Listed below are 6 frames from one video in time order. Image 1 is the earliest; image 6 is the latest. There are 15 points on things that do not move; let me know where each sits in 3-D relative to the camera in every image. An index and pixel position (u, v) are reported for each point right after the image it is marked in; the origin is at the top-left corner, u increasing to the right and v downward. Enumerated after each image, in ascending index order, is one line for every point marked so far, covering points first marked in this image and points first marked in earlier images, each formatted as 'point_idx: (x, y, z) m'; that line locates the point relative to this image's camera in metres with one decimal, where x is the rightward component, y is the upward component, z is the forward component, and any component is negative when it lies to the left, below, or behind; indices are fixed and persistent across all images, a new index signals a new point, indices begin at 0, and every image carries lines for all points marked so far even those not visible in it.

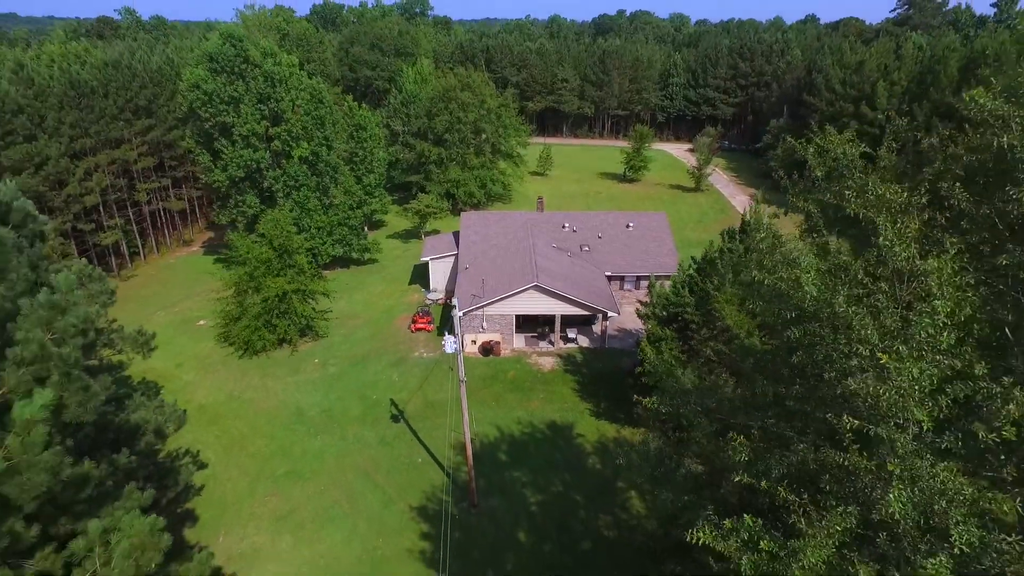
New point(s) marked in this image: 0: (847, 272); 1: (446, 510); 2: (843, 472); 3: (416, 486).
0: (+2.8, +0.1, +6.1) m
1: (-1.6, -5.4, +16.9) m
2: (+2.4, -1.5, +5.4) m
3: (-2.5, -5.1, +17.9) m
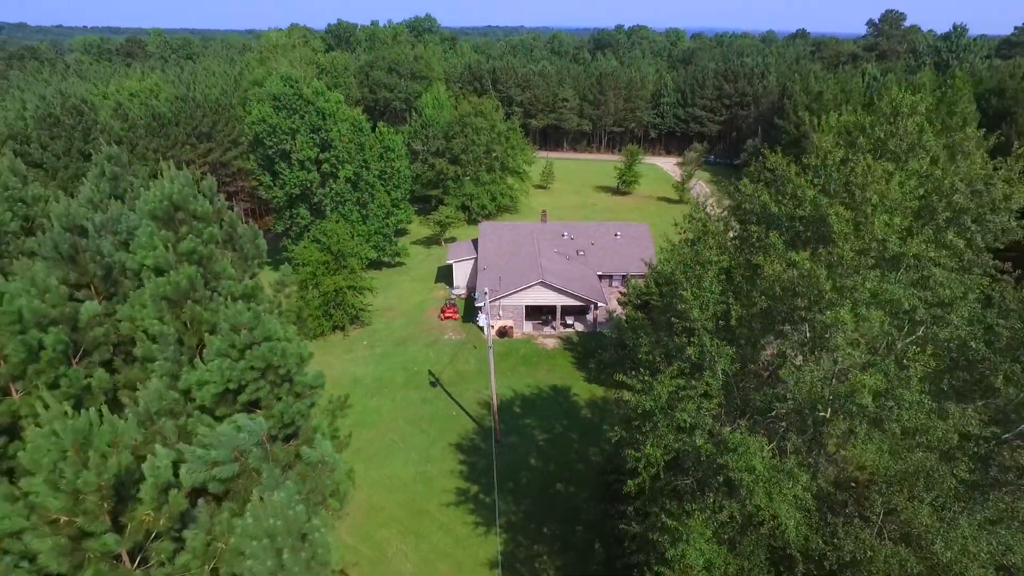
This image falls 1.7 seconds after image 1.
0: (+3.2, +0.4, +12.4) m
1: (-1.2, -5.2, +23.2) m
2: (+2.9, -1.2, +11.7) m
3: (-2.1, -4.9, +24.2) m
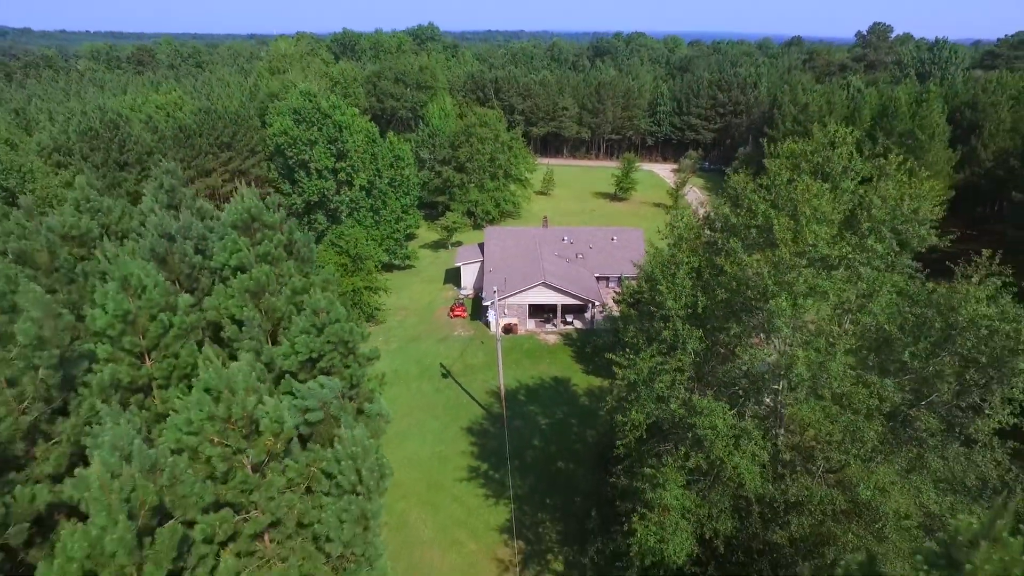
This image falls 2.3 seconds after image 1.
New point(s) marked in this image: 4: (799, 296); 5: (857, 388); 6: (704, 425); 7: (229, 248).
0: (+3.4, +0.5, +15.0) m
1: (-1.0, -5.2, +25.7) m
2: (+3.1, -1.1, +14.3) m
3: (-1.9, -4.9, +26.7) m
4: (+5.0, -0.1, +12.1) m
5: (+6.1, -1.7, +12.1) m
6: (+3.4, -2.4, +12.4) m
7: (-5.7, +0.9, +14.0) m
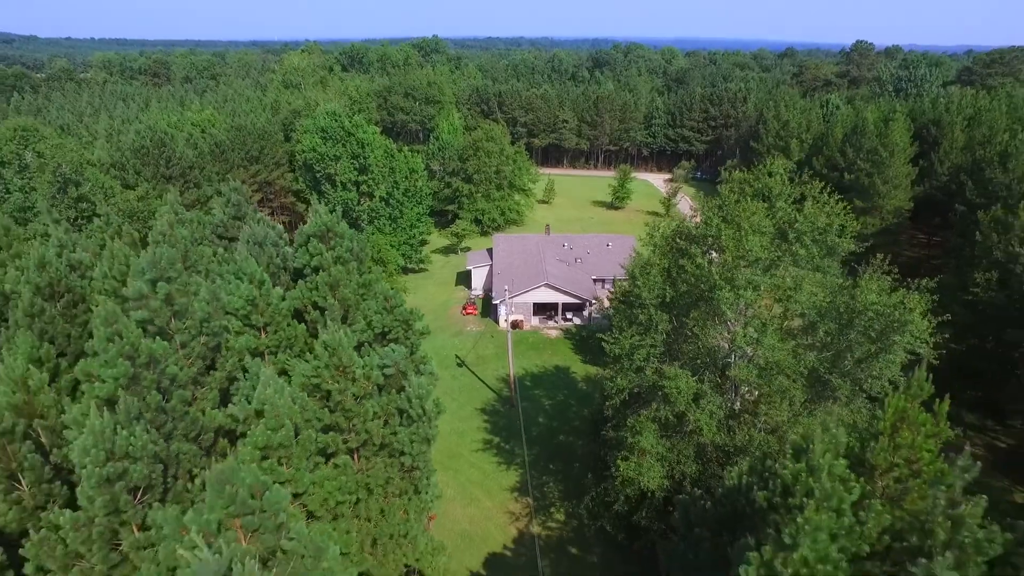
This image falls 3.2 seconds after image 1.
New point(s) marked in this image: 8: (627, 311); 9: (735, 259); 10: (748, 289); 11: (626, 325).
0: (+3.8, +0.6, +19.1) m
1: (-0.7, -5.2, +29.7) m
2: (+3.4, -1.0, +18.3) m
3: (-1.5, -4.9, +30.8) m
4: (+5.3, 0.0, +16.2) m
5: (+6.4, -1.6, +16.2) m
6: (+3.7, -2.3, +16.5) m
7: (-5.4, +1.0, +18.1) m
8: (+3.3, -0.7, +19.9) m
9: (+5.4, +0.7, +16.6) m
10: (+5.6, 0.0, +16.3) m
11: (+3.1, -1.0, +18.9) m
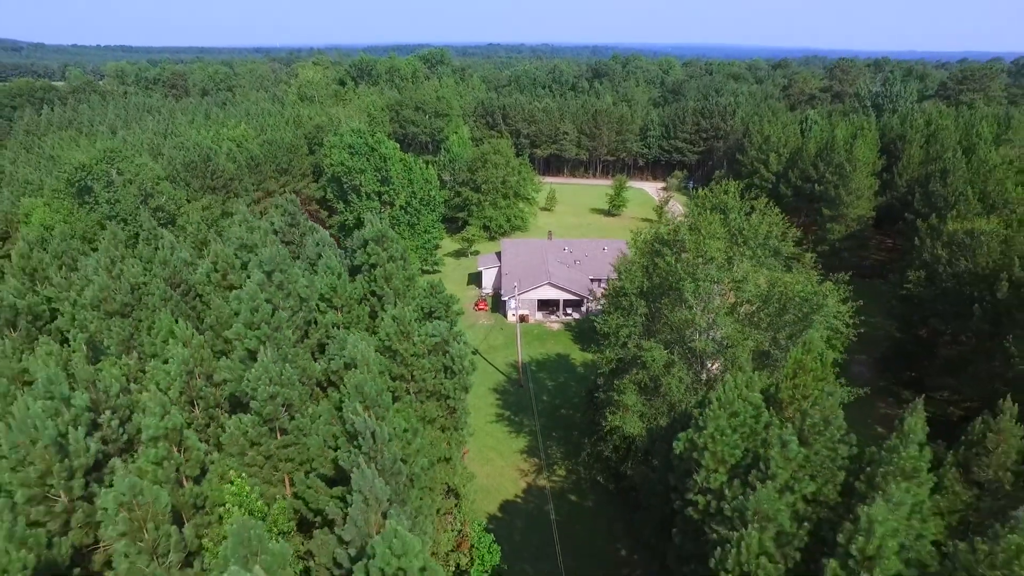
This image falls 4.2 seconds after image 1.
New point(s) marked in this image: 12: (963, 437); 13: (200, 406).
0: (+4.2, +0.8, +24.0) m
1: (-0.3, -5.0, +34.6) m
2: (+3.8, -0.8, +23.3) m
3: (-1.1, -4.7, +35.7) m
4: (+5.7, +0.2, +21.1) m
5: (+6.8, -1.4, +21.1) m
6: (+4.1, -2.1, +21.4) m
7: (-4.9, +1.2, +23.0) m
8: (+3.7, -0.5, +24.9) m
9: (+5.8, +0.9, +21.6) m
10: (+6.0, +0.2, +21.2) m
11: (+3.5, -0.8, +23.9) m
12: (+10.0, -3.3, +15.3) m
13: (-7.0, -2.6, +15.5) m
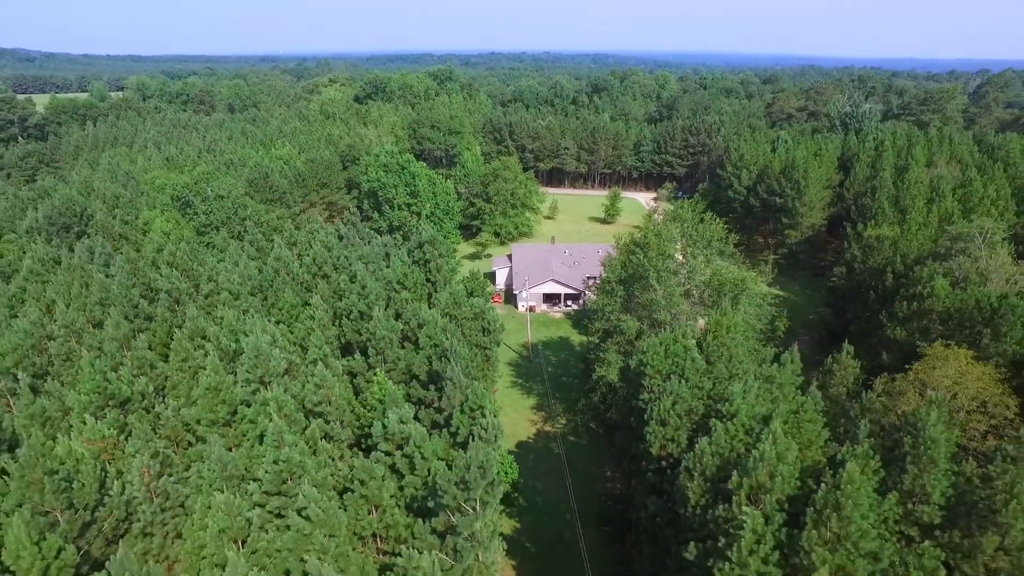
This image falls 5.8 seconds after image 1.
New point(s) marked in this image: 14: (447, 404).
0: (+4.8, +1.3, +32.4) m
1: (+0.4, -4.7, +43.0) m
2: (+4.4, -0.3, +31.7) m
3: (-0.5, -4.4, +44.1) m
4: (+6.4, +0.7, +29.5) m
5: (+7.5, -0.9, +29.5) m
6: (+4.8, -1.6, +29.8) m
7: (-4.3, +1.7, +31.5) m
8: (+4.4, 0.0, +33.3) m
9: (+6.4, +1.4, +30.0) m
10: (+6.6, +0.7, +29.7) m
11: (+4.2, -0.3, +32.3) m
12: (+10.6, -2.8, +23.7) m
13: (-6.3, -2.1, +24.0) m
14: (-1.8, -3.2, +18.9) m
